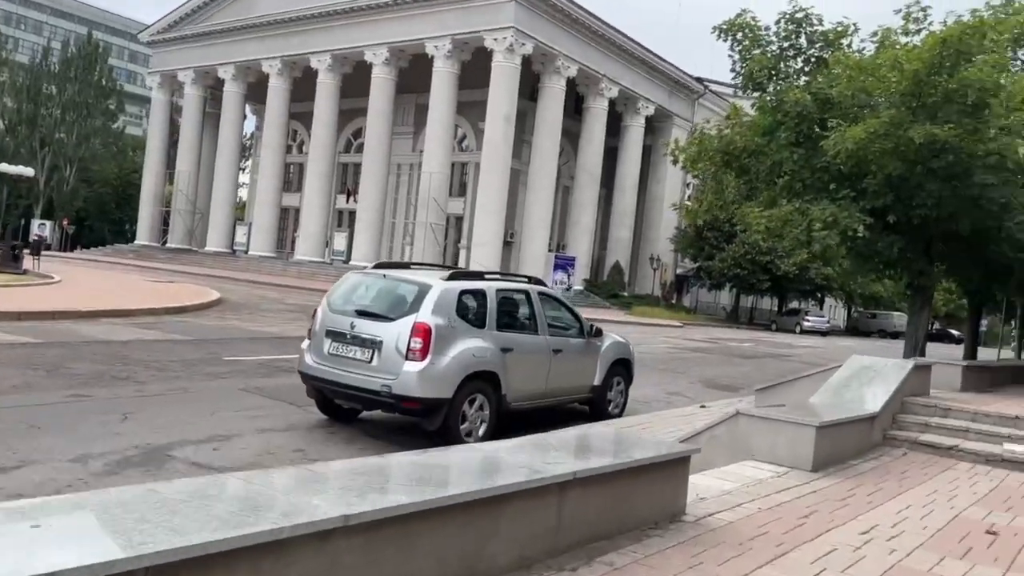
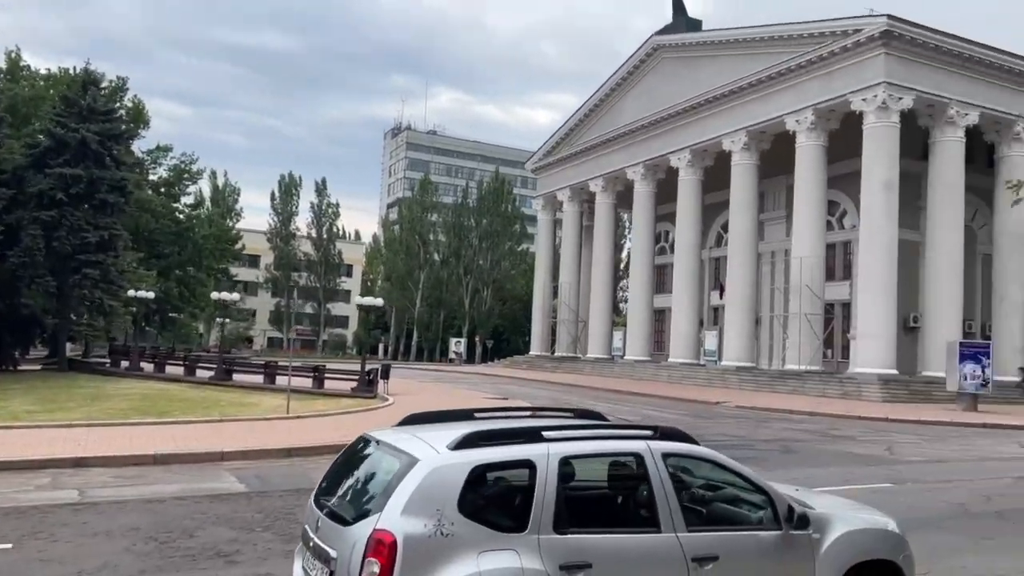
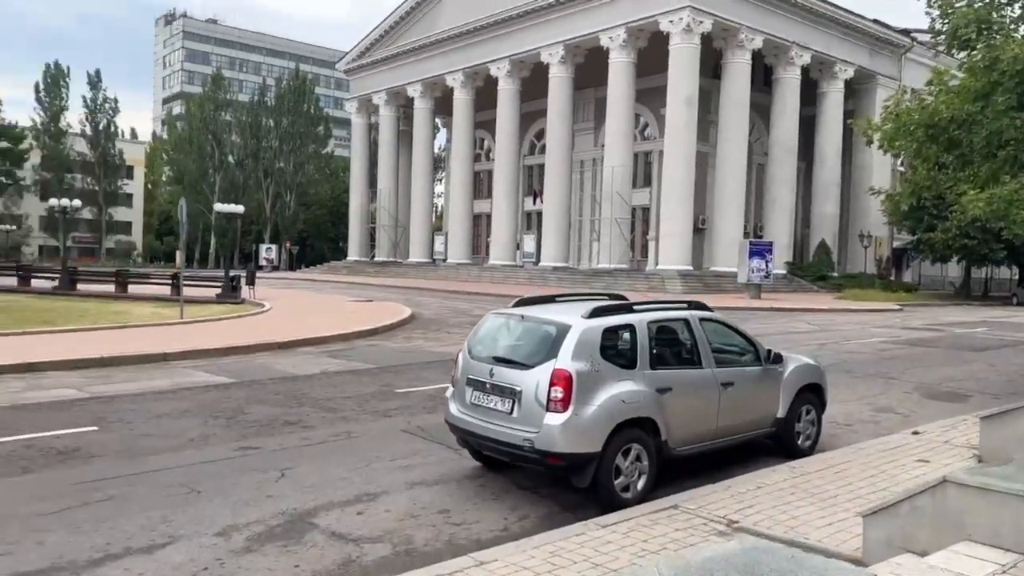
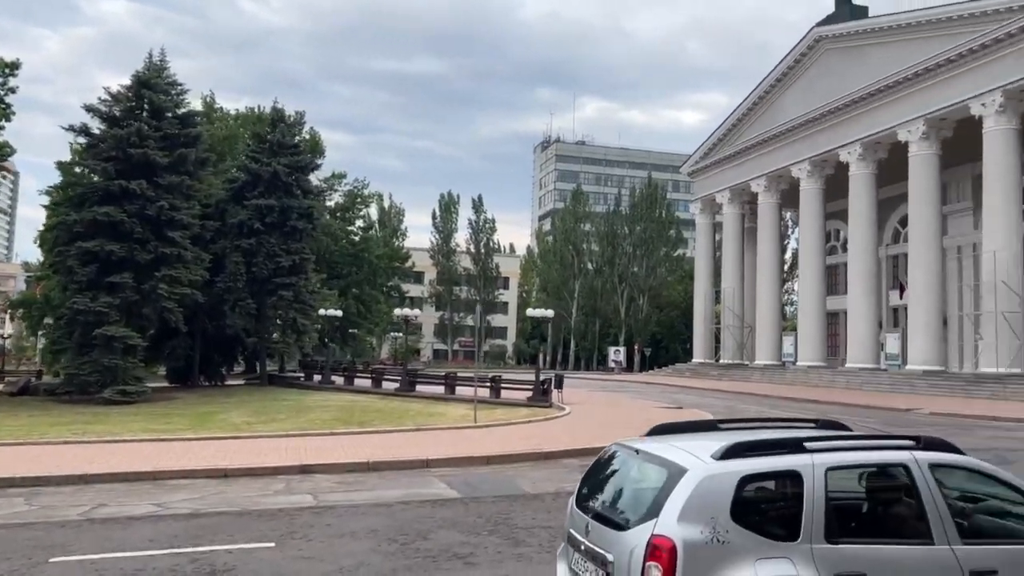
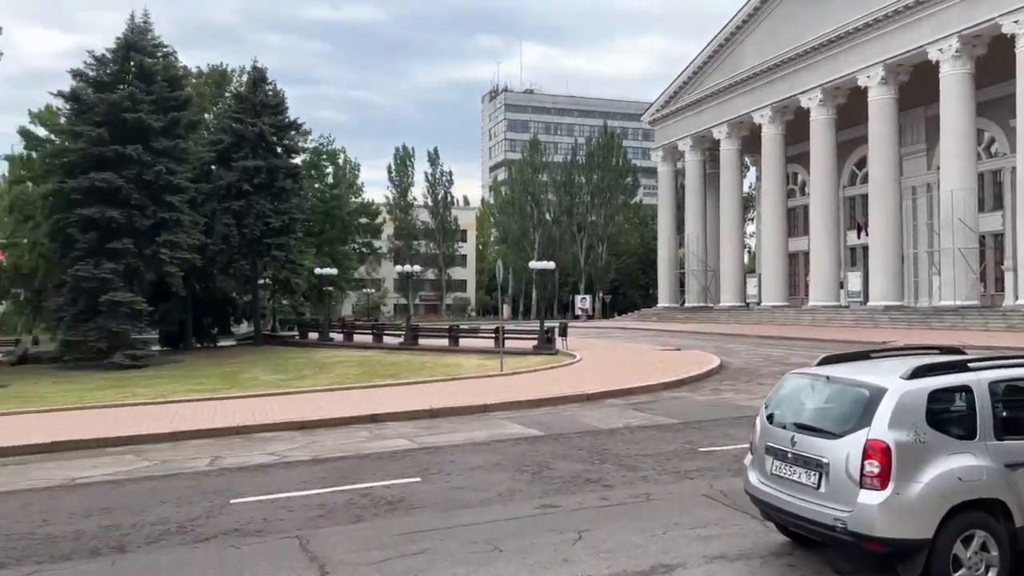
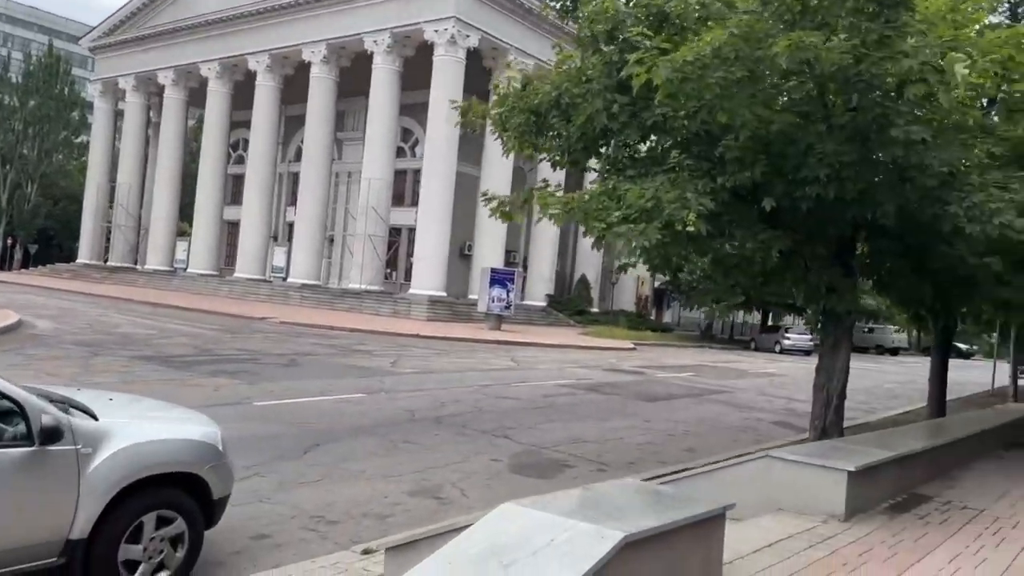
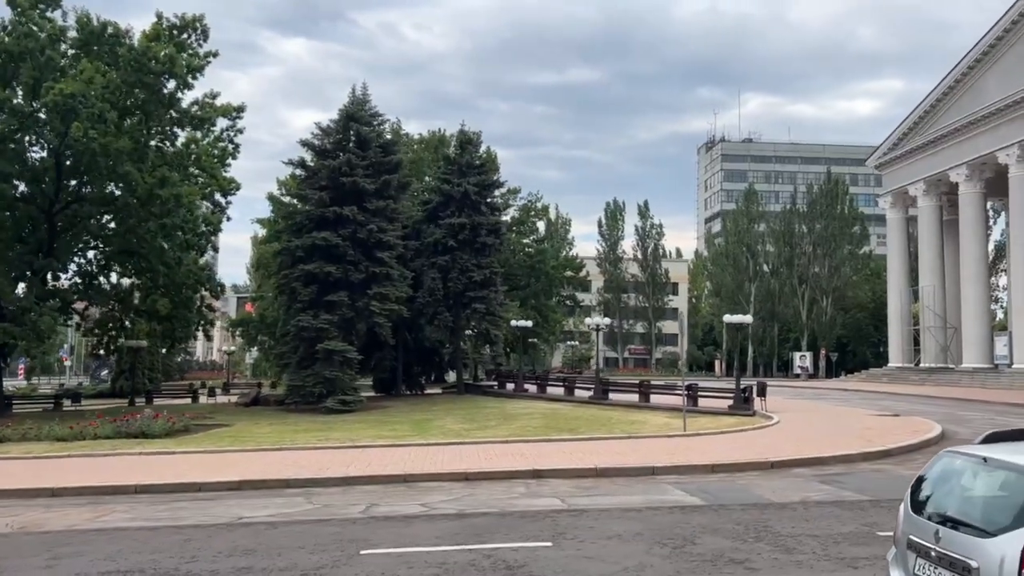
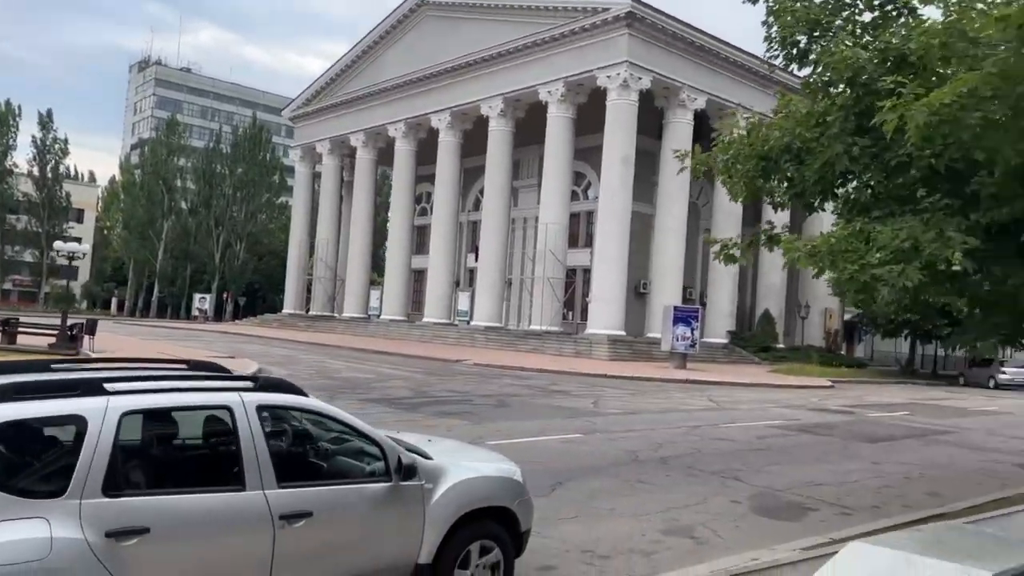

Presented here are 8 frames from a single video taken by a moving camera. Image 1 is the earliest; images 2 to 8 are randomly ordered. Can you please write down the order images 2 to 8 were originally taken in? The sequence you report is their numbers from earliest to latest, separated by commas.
3, 5, 7, 4, 2, 8, 6
